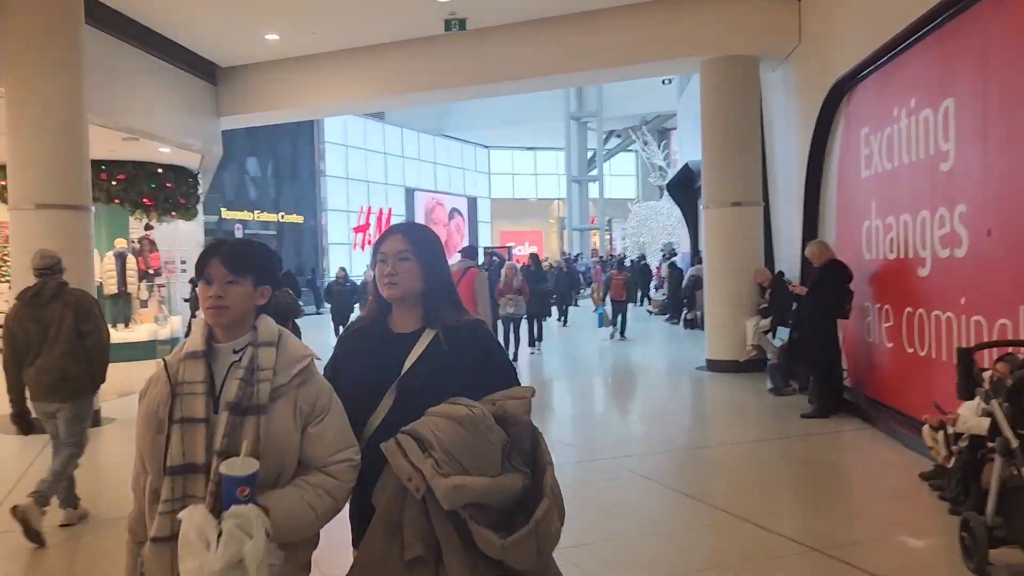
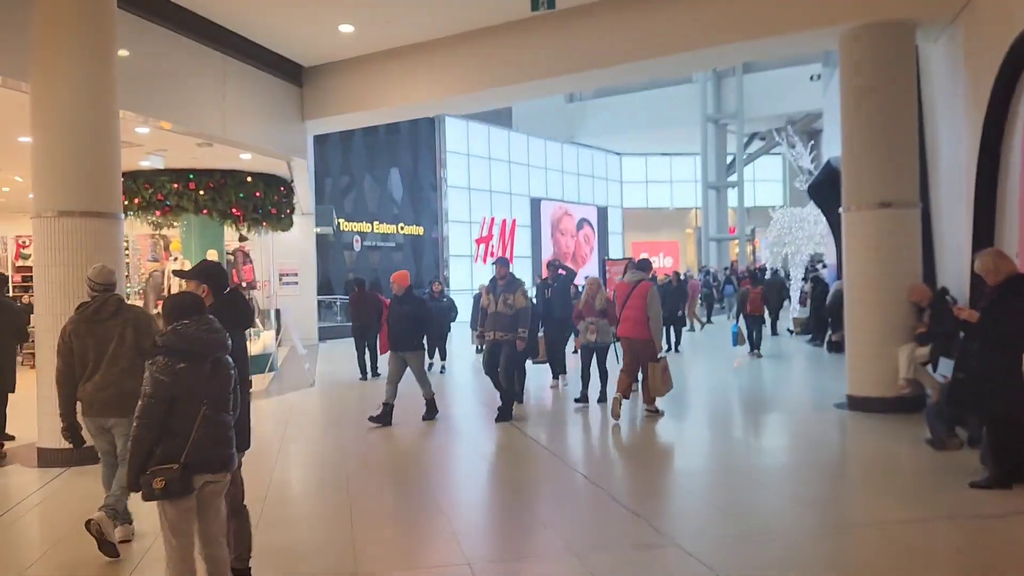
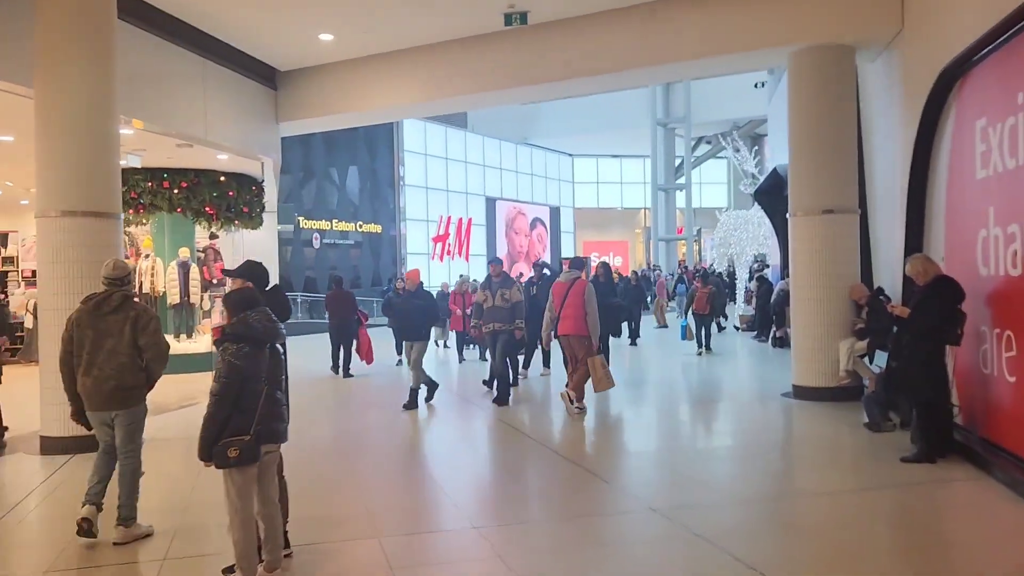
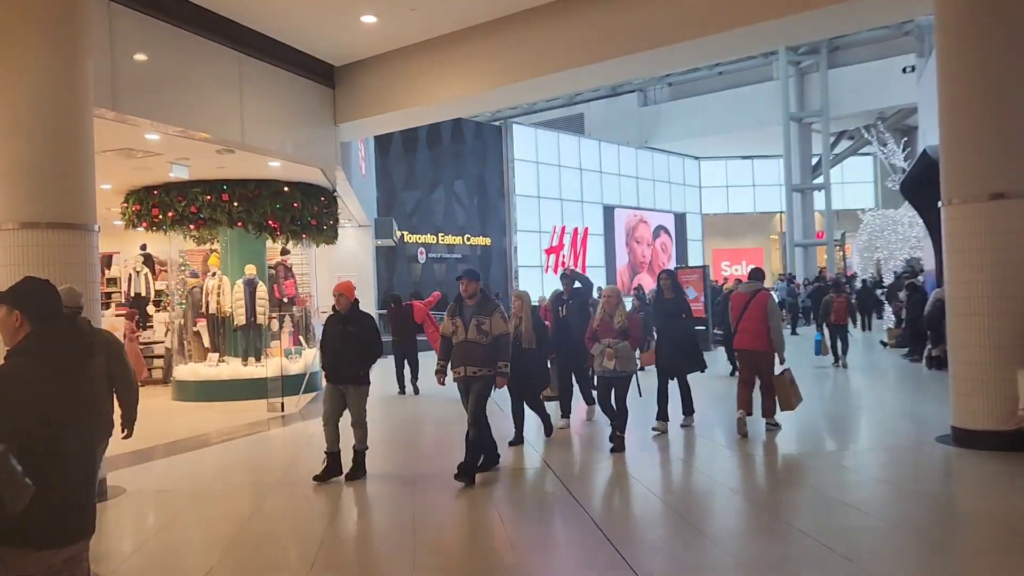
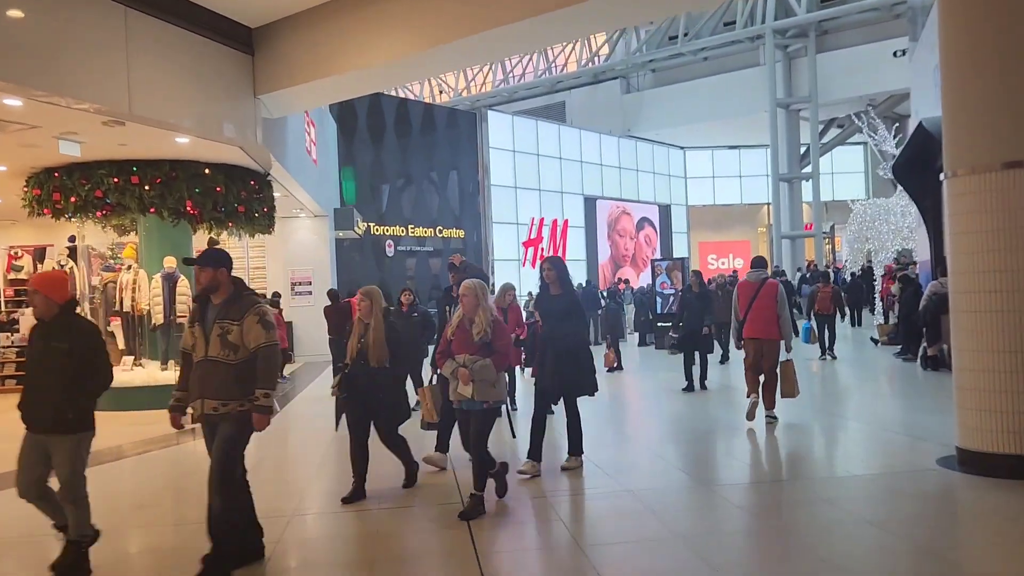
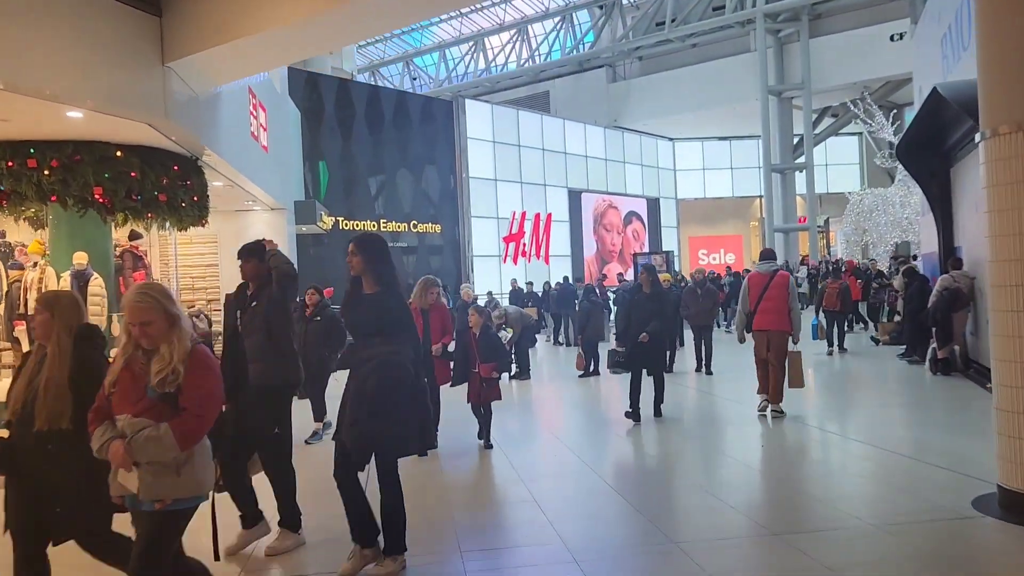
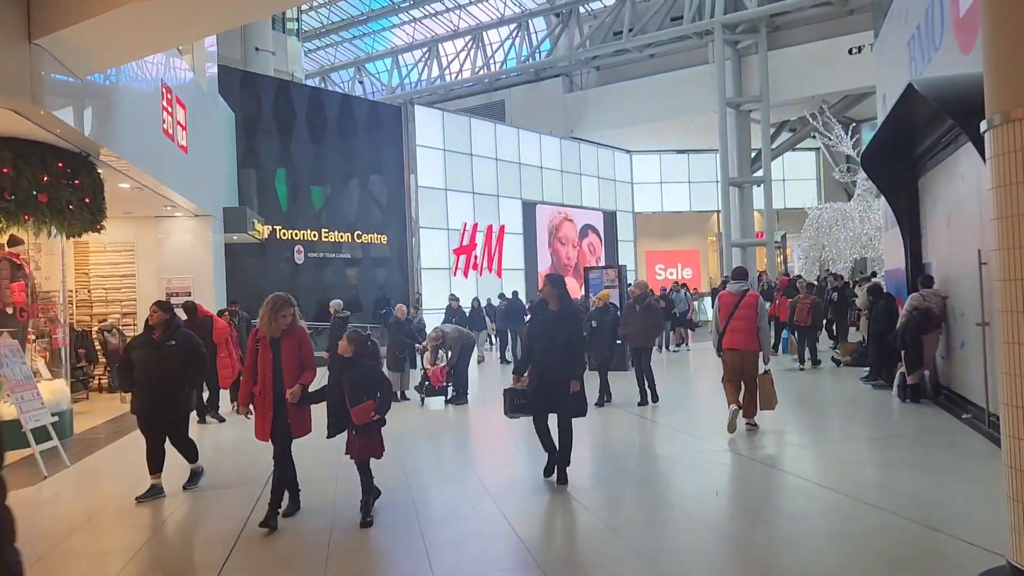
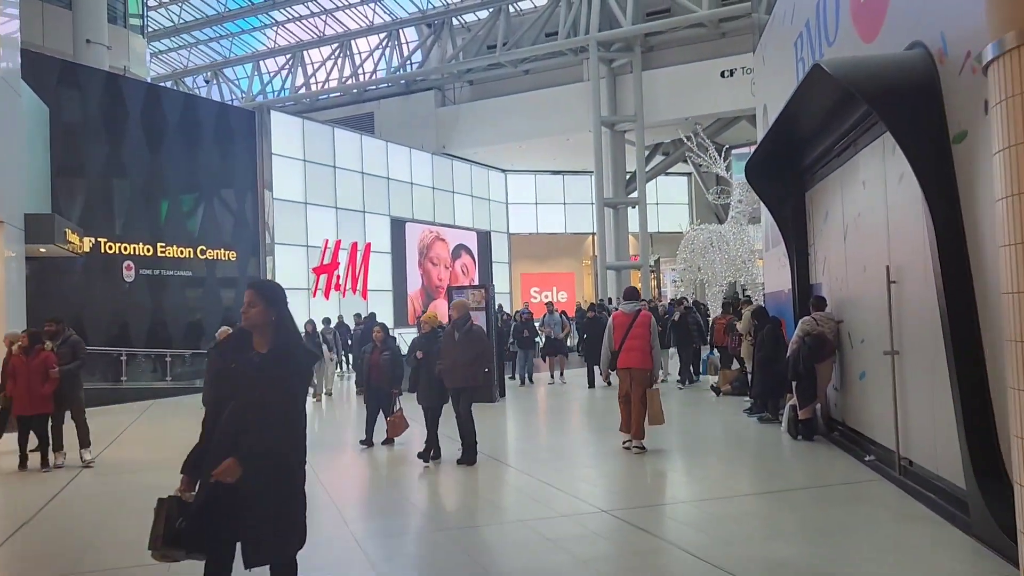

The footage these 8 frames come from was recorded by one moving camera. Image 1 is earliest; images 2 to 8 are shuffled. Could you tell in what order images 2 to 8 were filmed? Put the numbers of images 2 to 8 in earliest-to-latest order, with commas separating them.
3, 2, 4, 5, 6, 7, 8
